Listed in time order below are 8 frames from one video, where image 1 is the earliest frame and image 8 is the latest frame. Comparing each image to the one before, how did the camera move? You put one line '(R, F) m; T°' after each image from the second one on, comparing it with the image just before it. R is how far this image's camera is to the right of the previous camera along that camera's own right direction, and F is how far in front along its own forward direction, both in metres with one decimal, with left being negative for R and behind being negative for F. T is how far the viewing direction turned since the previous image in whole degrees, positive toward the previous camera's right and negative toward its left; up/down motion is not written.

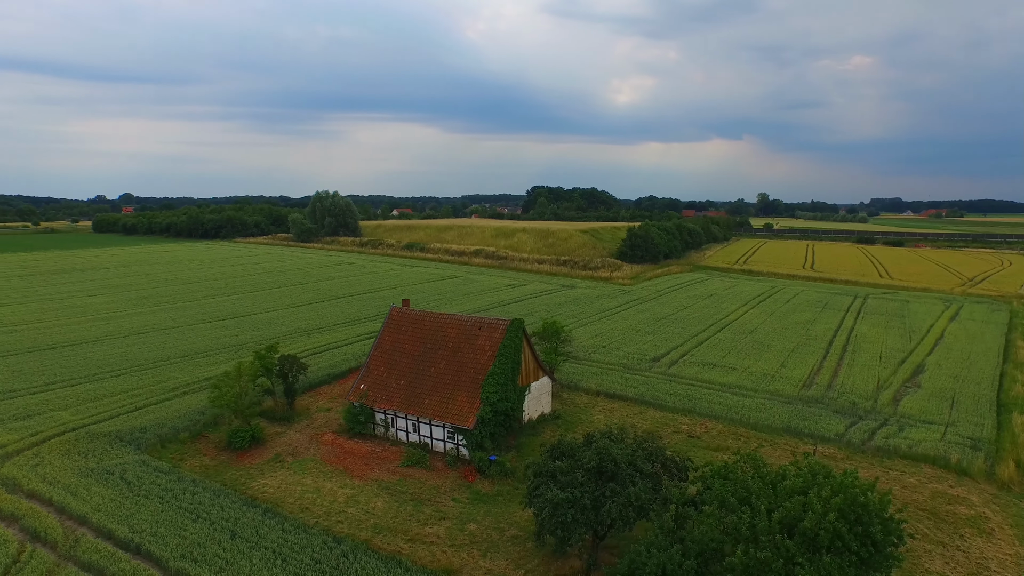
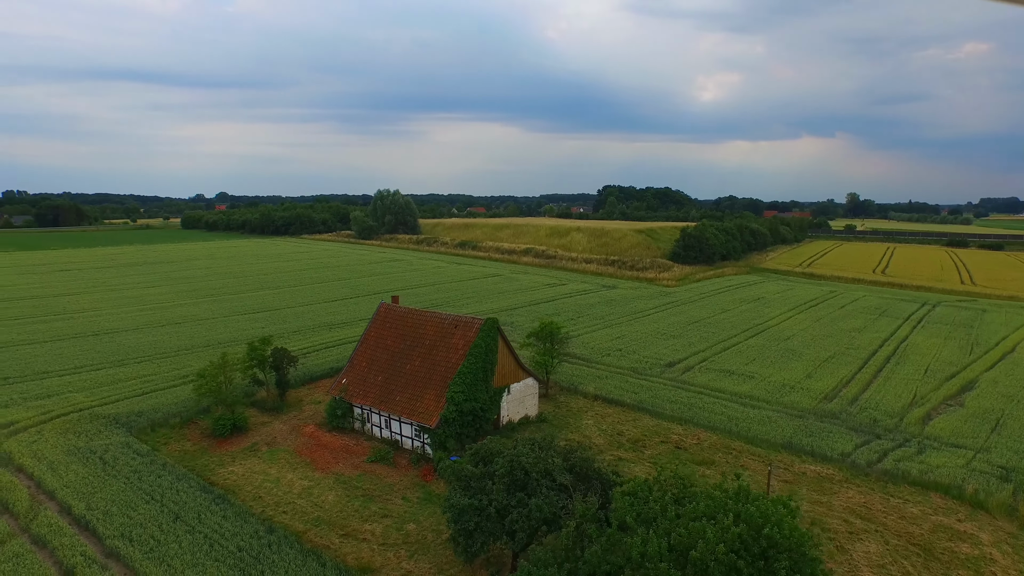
(+3.4, +0.6) m; -8°
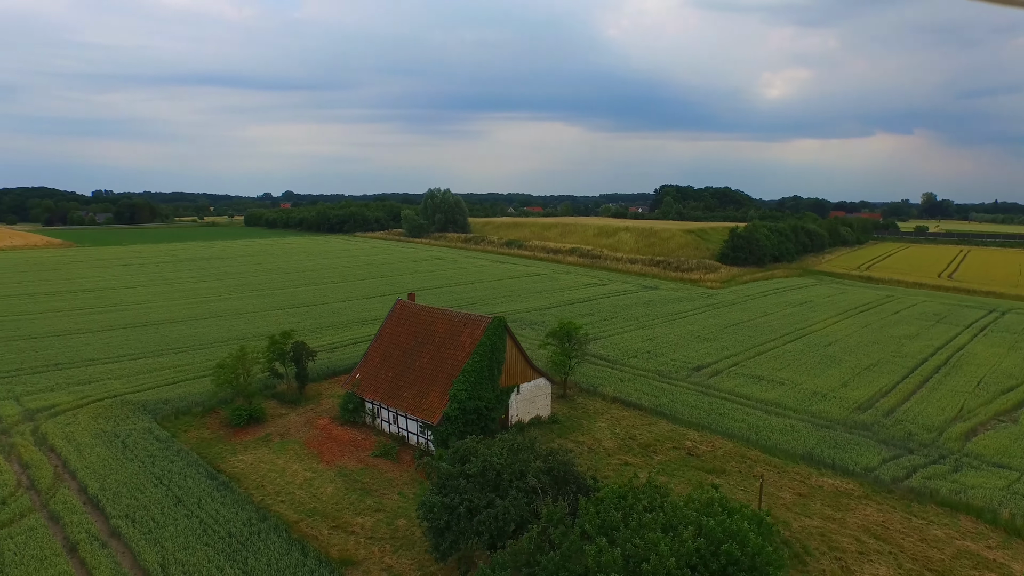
(+1.6, +0.2) m; -6°
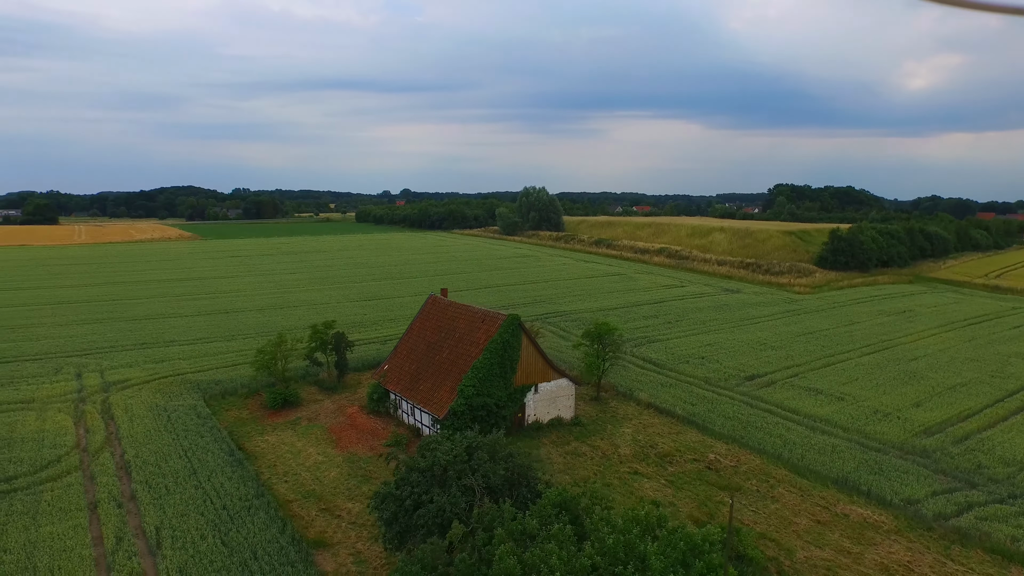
(+3.1, +0.5) m; -11°
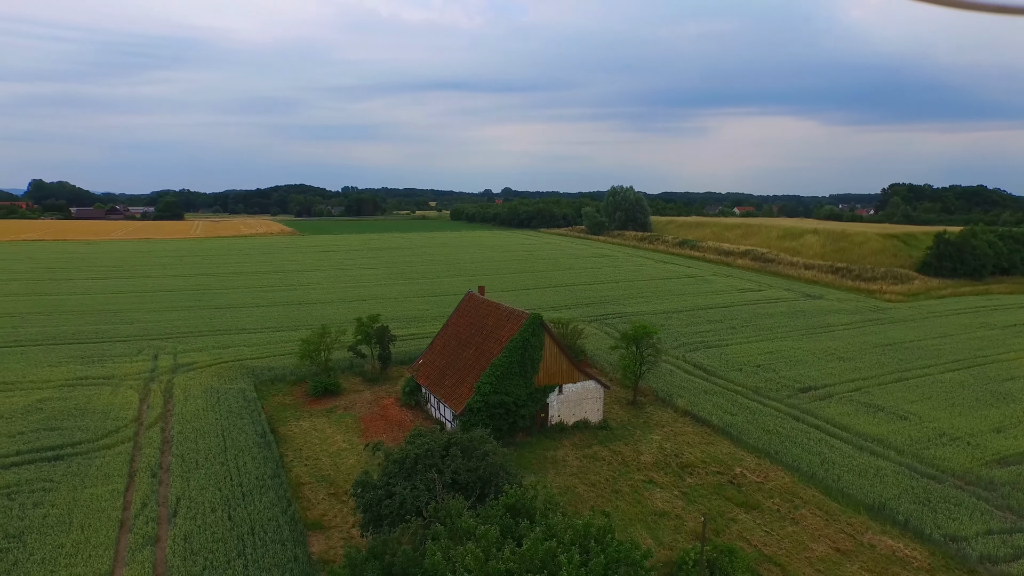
(+2.4, +0.3) m; -9°
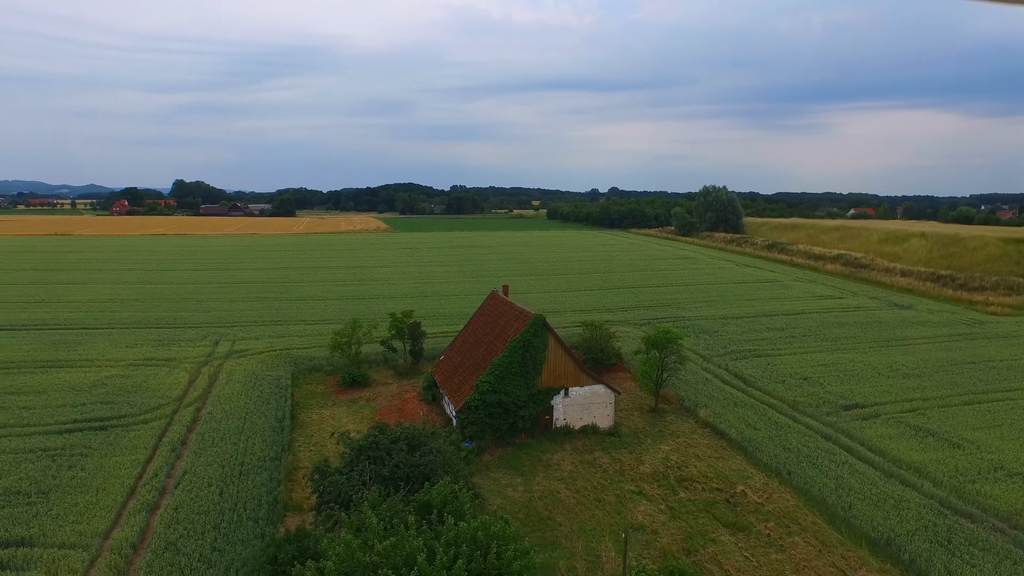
(+3.2, +0.4) m; -10°
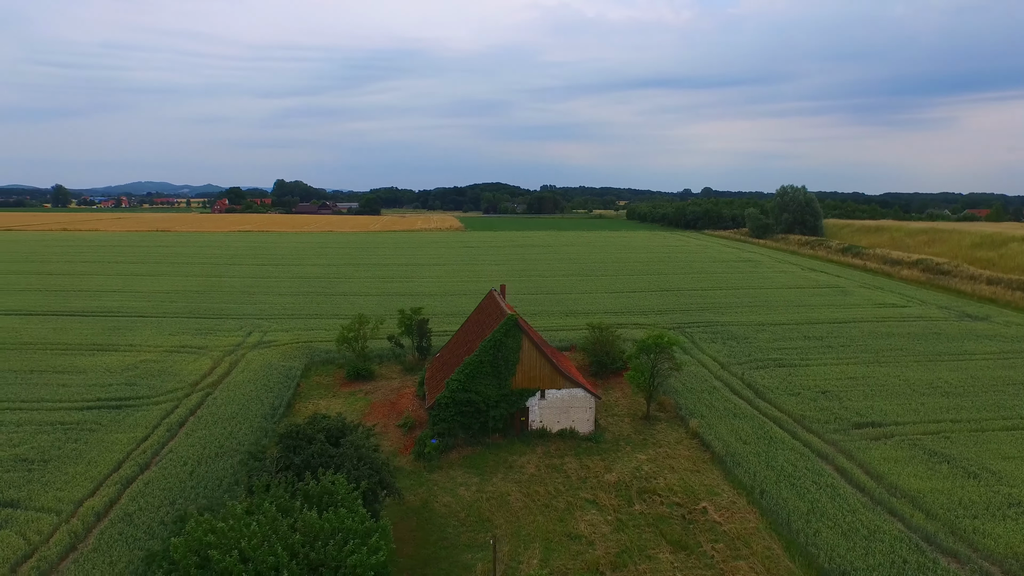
(+3.7, +0.5) m; -9°
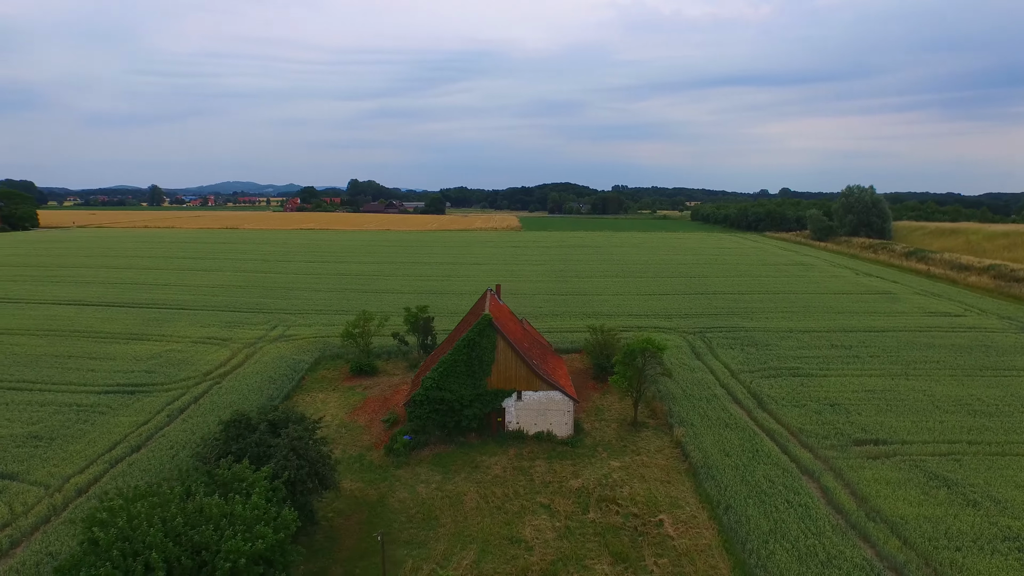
(+3.0, +0.4) m; -7°
